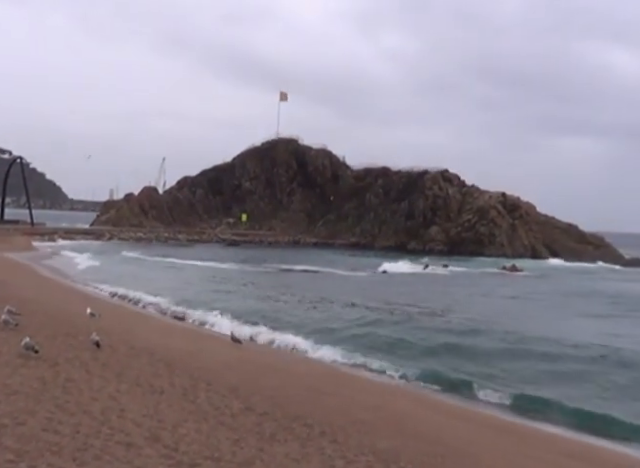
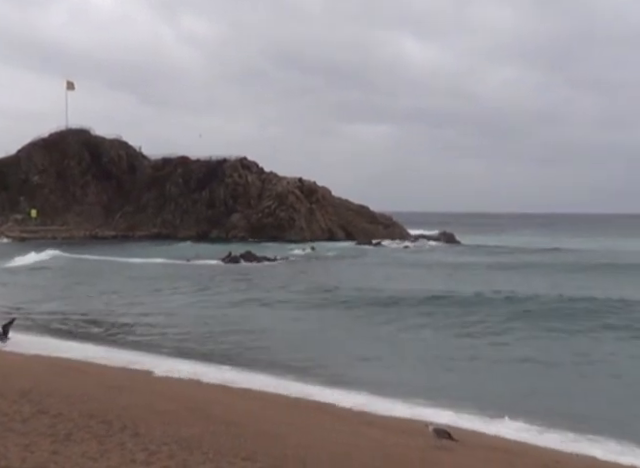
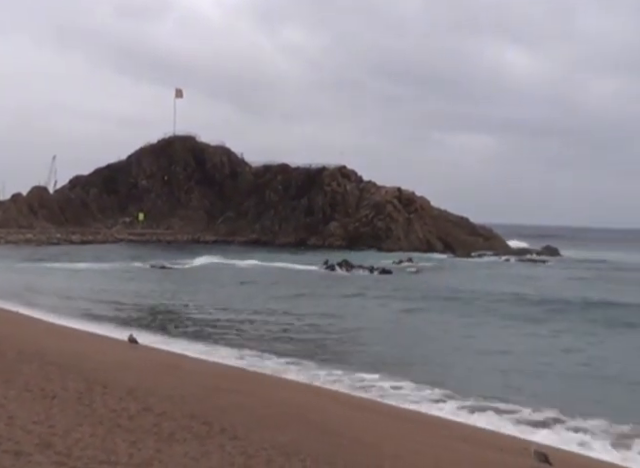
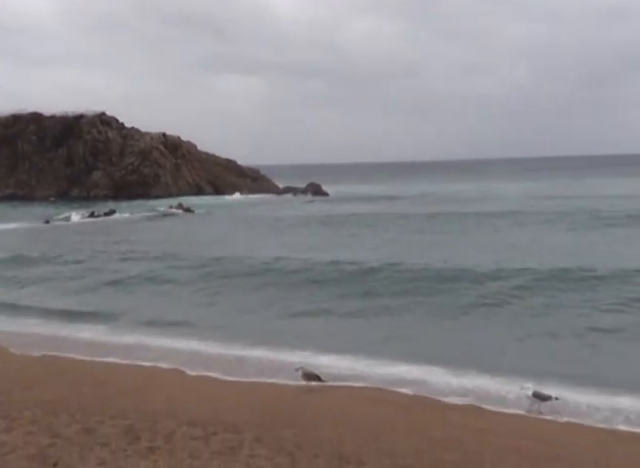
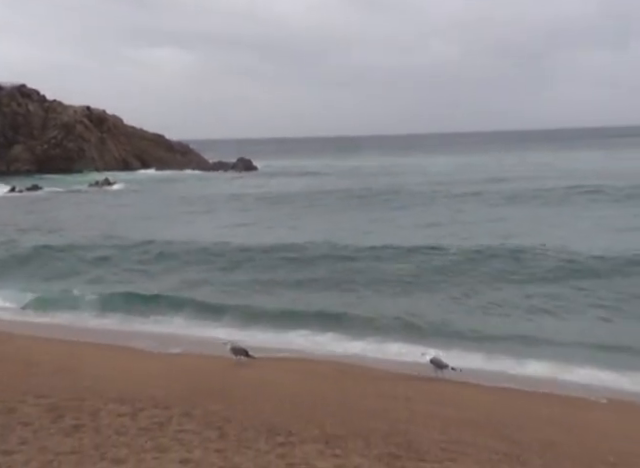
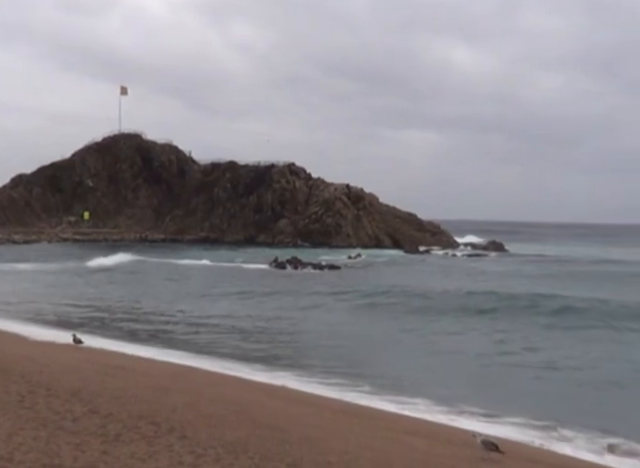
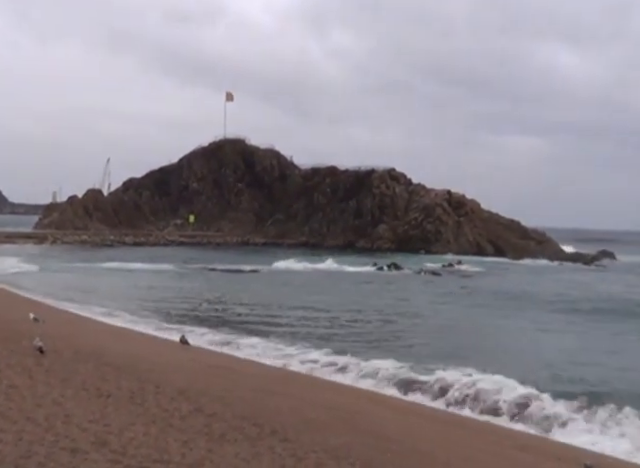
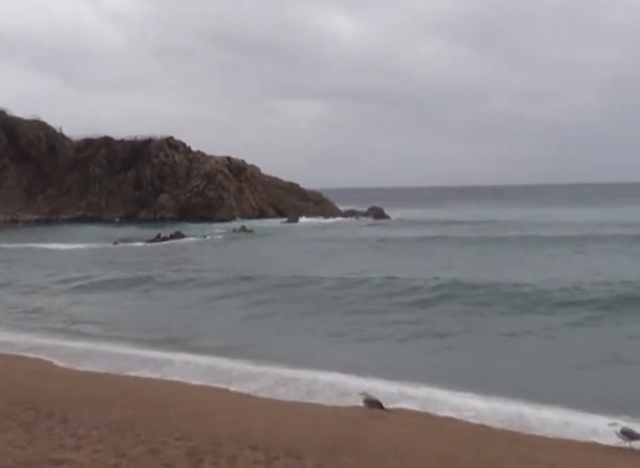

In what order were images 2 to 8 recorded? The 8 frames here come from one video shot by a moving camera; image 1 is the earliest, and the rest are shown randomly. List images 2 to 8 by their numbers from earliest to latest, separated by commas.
7, 3, 6, 2, 8, 4, 5
